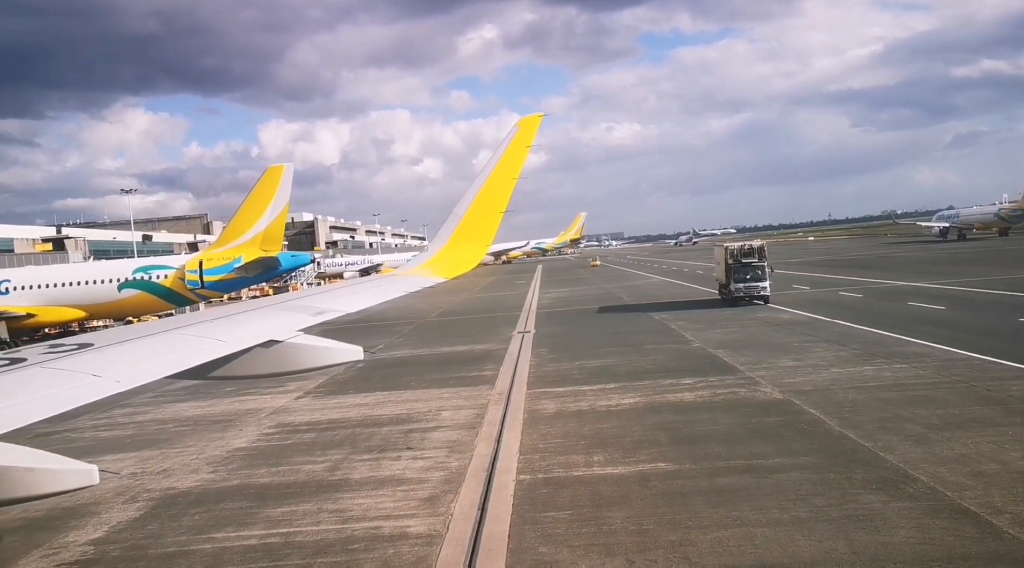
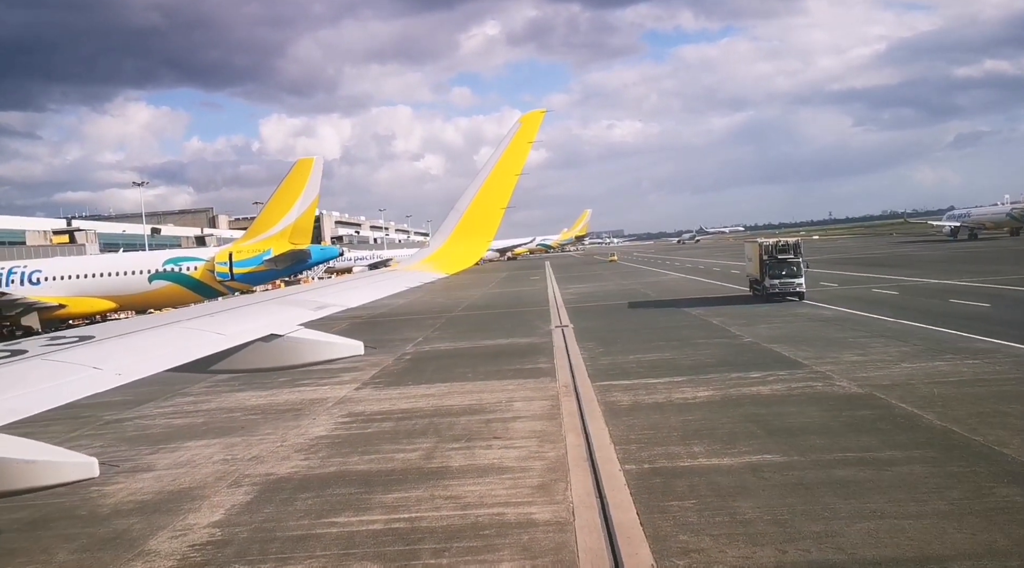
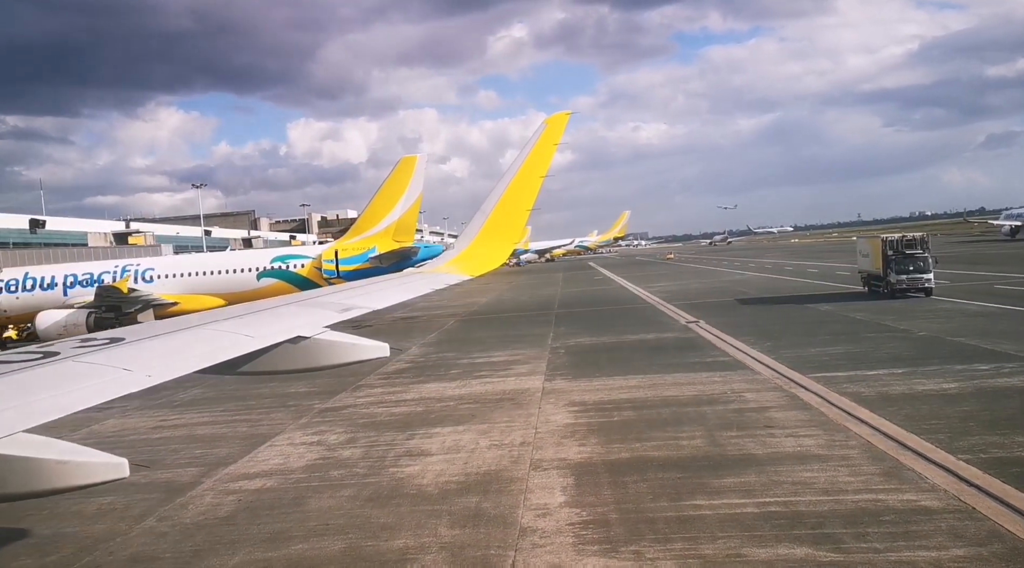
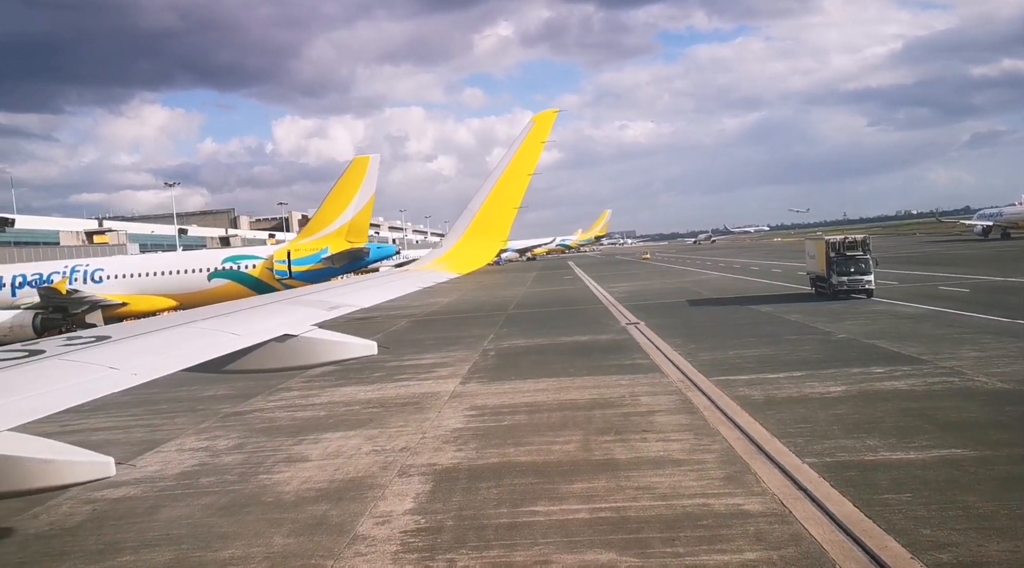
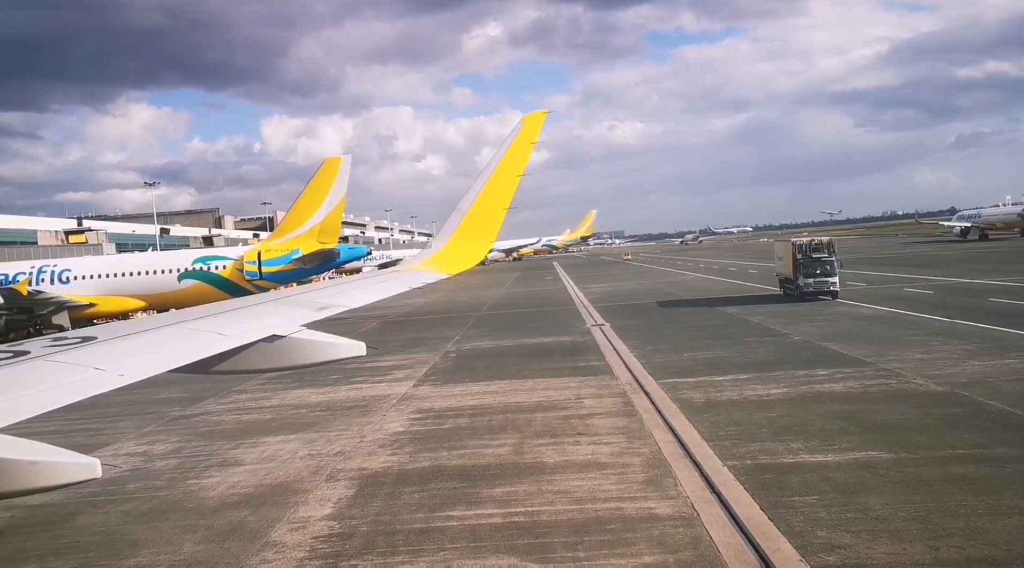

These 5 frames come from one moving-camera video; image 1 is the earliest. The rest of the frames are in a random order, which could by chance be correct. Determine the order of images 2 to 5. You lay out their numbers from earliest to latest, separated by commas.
2, 5, 4, 3
